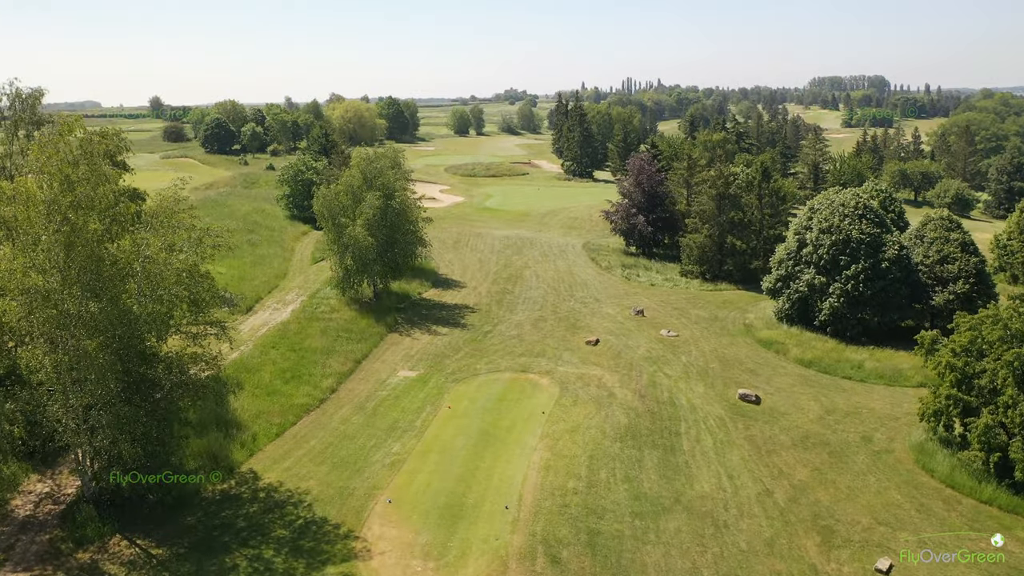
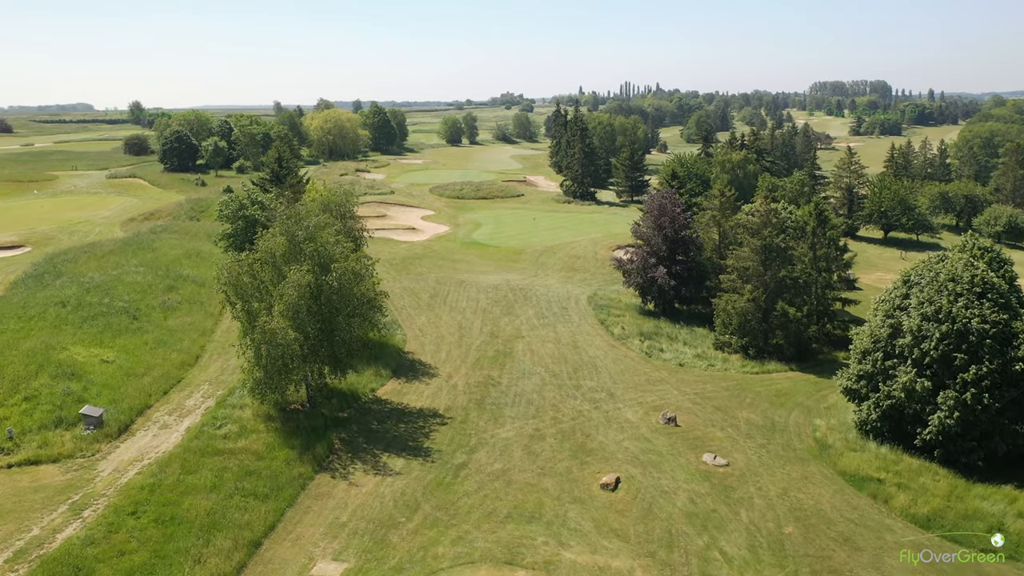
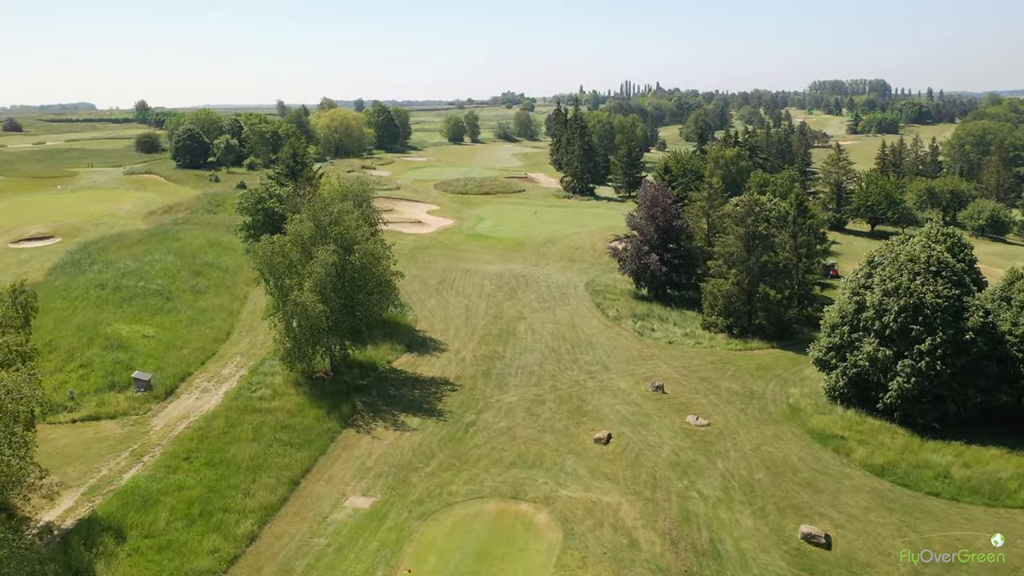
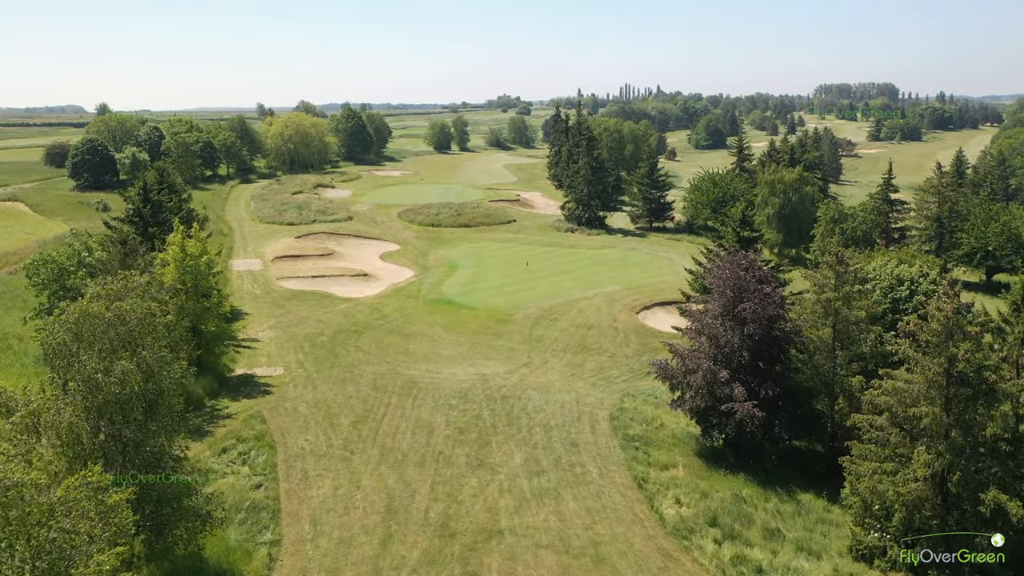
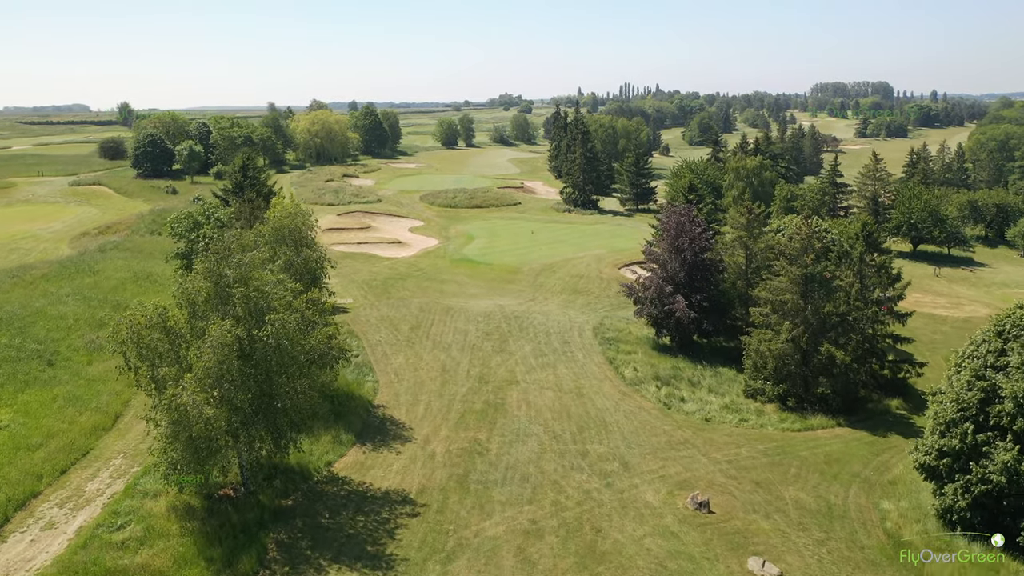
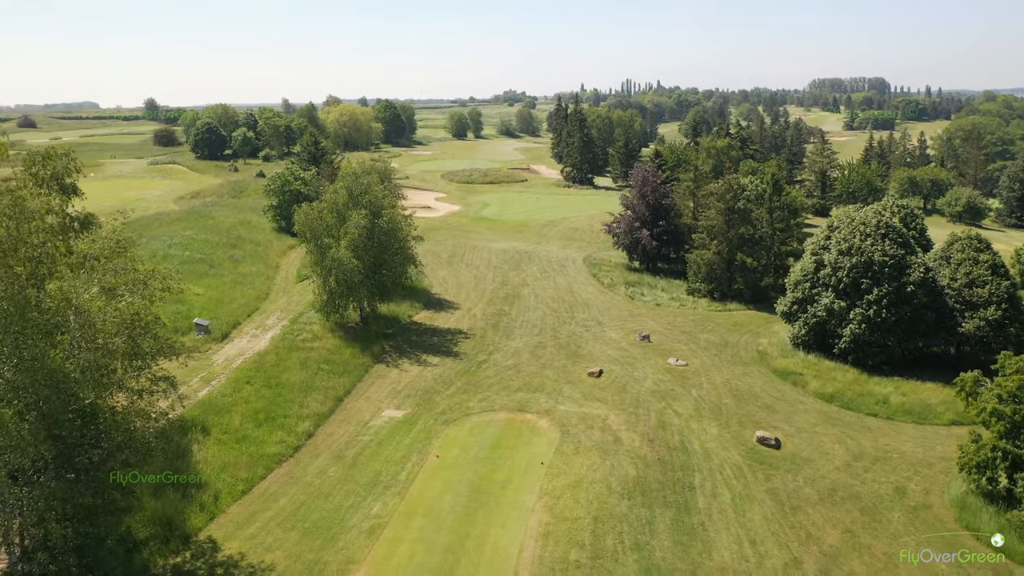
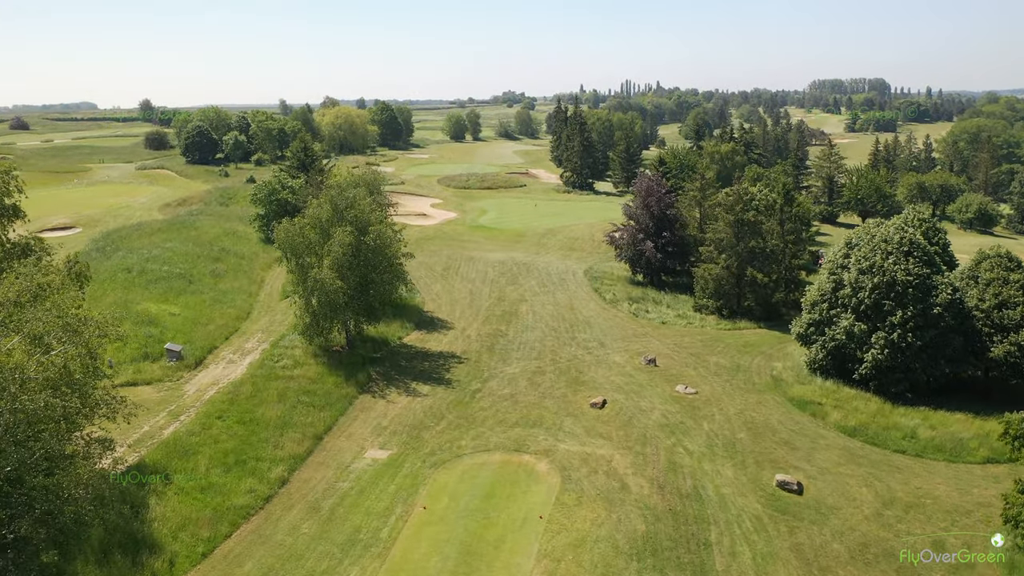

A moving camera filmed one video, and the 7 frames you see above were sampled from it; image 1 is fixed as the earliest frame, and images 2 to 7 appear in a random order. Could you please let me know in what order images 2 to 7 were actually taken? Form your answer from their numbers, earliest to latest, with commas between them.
6, 7, 3, 2, 5, 4
